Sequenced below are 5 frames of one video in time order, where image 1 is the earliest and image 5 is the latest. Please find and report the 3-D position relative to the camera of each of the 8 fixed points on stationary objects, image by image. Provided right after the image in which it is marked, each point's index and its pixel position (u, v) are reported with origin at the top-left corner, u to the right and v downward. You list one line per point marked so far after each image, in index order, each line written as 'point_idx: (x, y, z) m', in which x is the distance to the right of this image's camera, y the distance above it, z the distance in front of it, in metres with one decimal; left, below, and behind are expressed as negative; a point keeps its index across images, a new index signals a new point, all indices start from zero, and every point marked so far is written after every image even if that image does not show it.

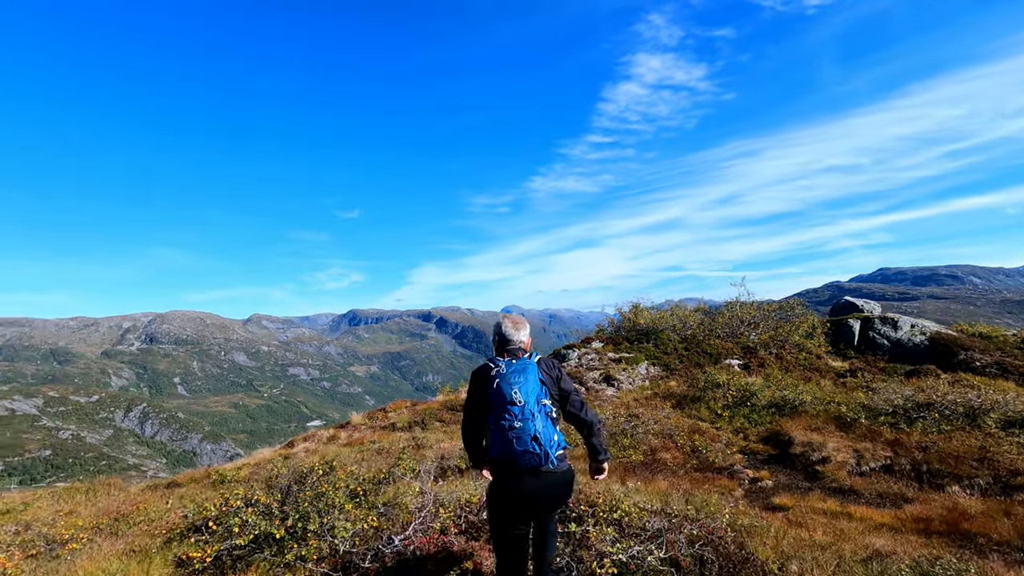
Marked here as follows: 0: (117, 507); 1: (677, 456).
0: (-12.3, -6.7, +16.7) m
1: (+5.4, -5.6, +17.6) m
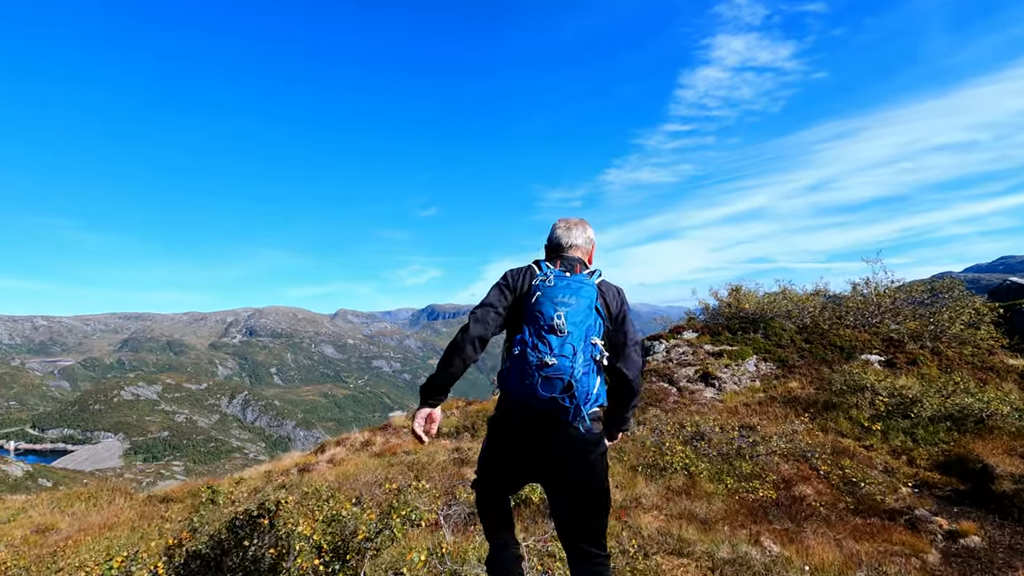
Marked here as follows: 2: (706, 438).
0: (-10.5, -6.0, +13.8) m
1: (+7.1, -4.7, +12.2) m
2: (+5.2, -4.1, +14.9) m
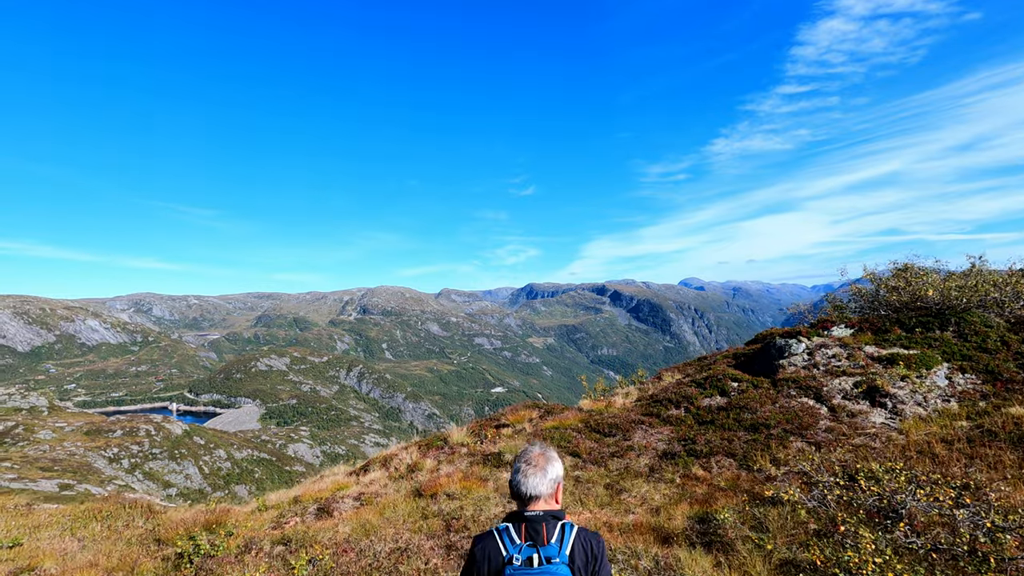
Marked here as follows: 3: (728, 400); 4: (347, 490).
0: (-9.0, -5.8, +11.3) m
1: (+8.0, -4.5, +6.5) m
2: (+6.7, -3.8, +9.5) m
3: (+6.7, -3.5, +16.7) m
4: (-4.4, -5.3, +14.1) m
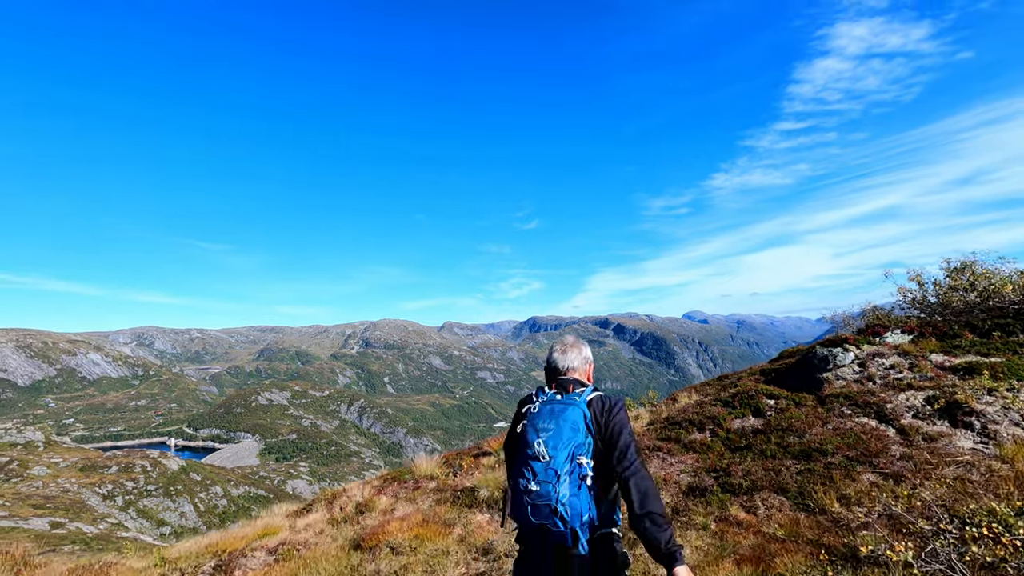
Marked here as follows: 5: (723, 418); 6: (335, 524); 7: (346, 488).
0: (-9.5, -5.3, +7.9) m
1: (+7.5, -3.7, +3.1) m
2: (+6.2, -3.2, +6.1) m
3: (+6.3, -3.3, +13.4) m
4: (-4.8, -5.0, +10.7) m
5: (+5.5, -3.4, +14.0) m
6: (-3.5, -4.7, +10.8) m
7: (-4.1, -4.9, +13.2) m
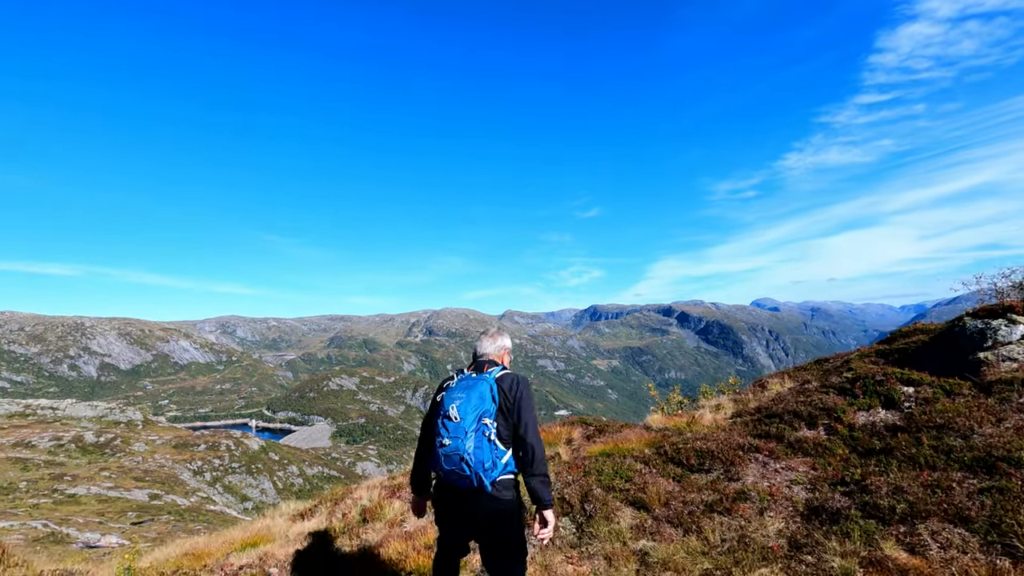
0: (-9.1, -4.6, +6.2) m
1: (+7.3, -2.9, -0.5) m
2: (+6.3, -2.4, +2.7) m
3: (+7.2, -2.3, +9.9) m
4: (-4.1, -4.2, +8.5) m
5: (+6.5, -2.4, +10.6) m
6: (-2.8, -3.9, +8.5) m
7: (-3.2, -4.0, +10.9) m
